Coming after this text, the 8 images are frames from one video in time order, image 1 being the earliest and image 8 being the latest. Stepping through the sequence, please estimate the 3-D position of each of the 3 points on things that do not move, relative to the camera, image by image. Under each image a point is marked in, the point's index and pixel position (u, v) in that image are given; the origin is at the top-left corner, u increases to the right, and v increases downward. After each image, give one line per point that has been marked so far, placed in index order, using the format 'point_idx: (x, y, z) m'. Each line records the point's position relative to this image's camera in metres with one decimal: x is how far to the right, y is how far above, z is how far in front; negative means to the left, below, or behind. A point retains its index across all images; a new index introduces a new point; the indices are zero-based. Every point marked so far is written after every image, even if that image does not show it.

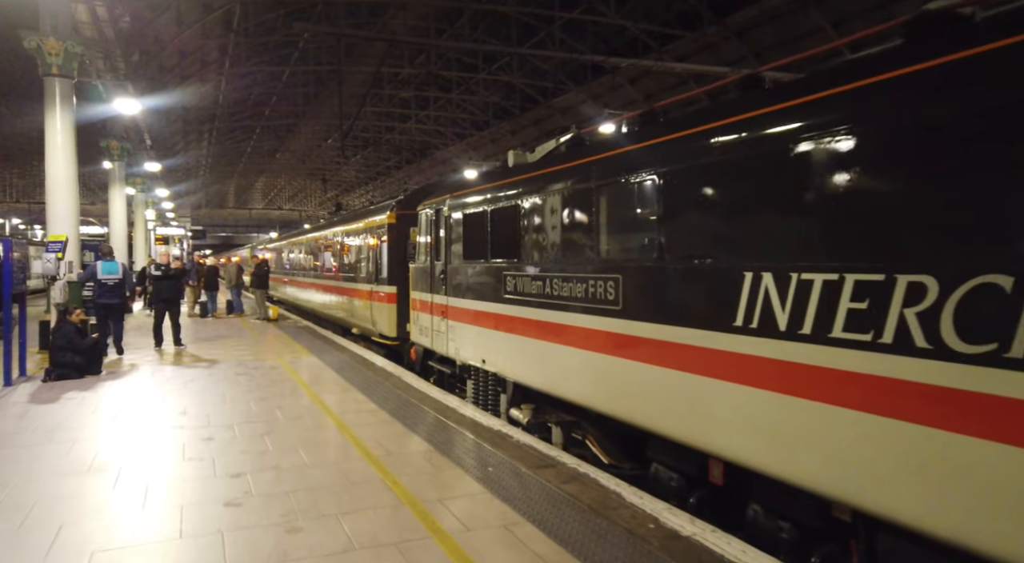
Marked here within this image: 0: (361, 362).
0: (-2.3, -1.2, +10.4) m
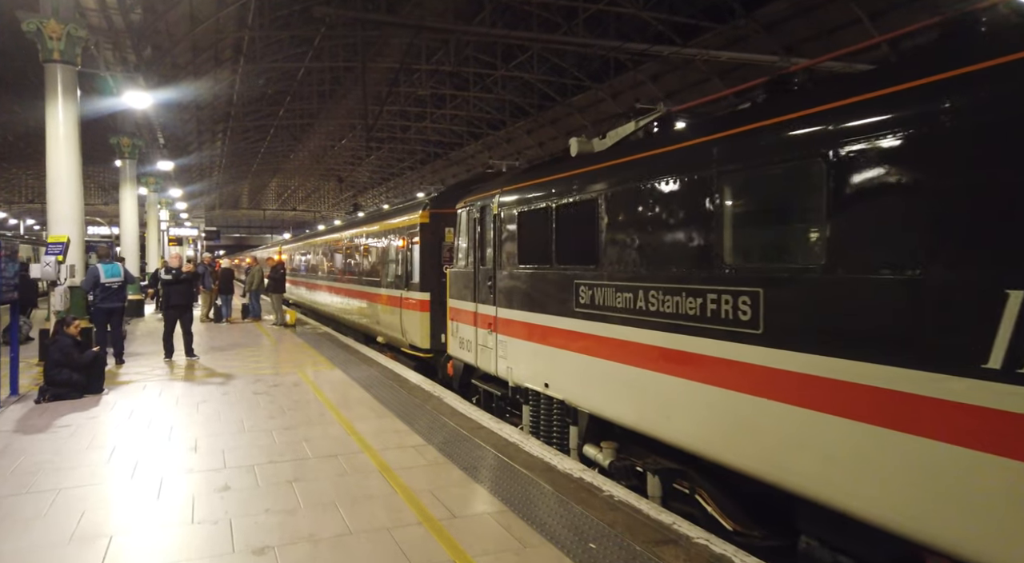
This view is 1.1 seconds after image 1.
0: (-1.6, -1.3, +9.3) m
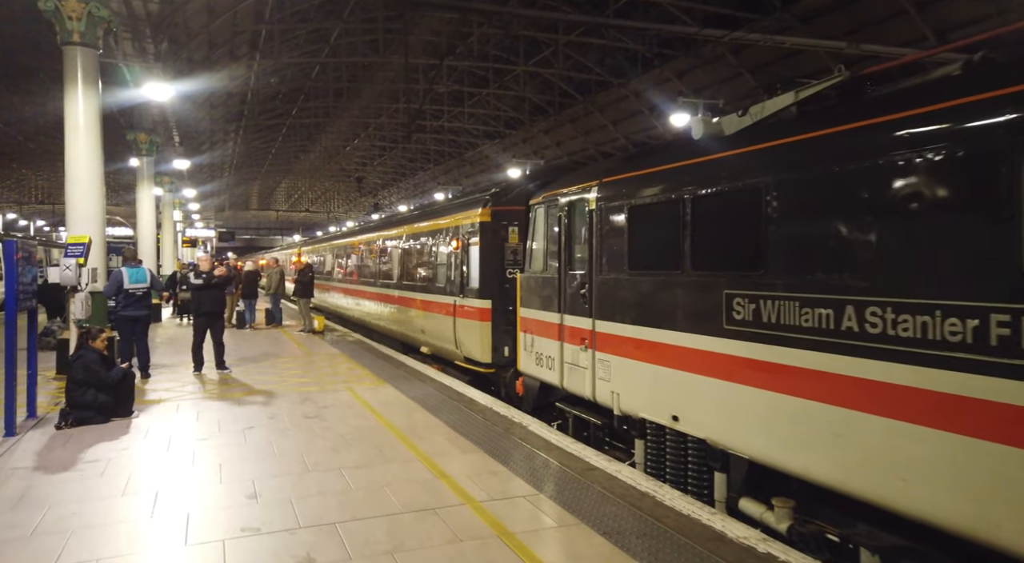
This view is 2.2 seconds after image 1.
0: (-0.7, -1.4, +8.2) m
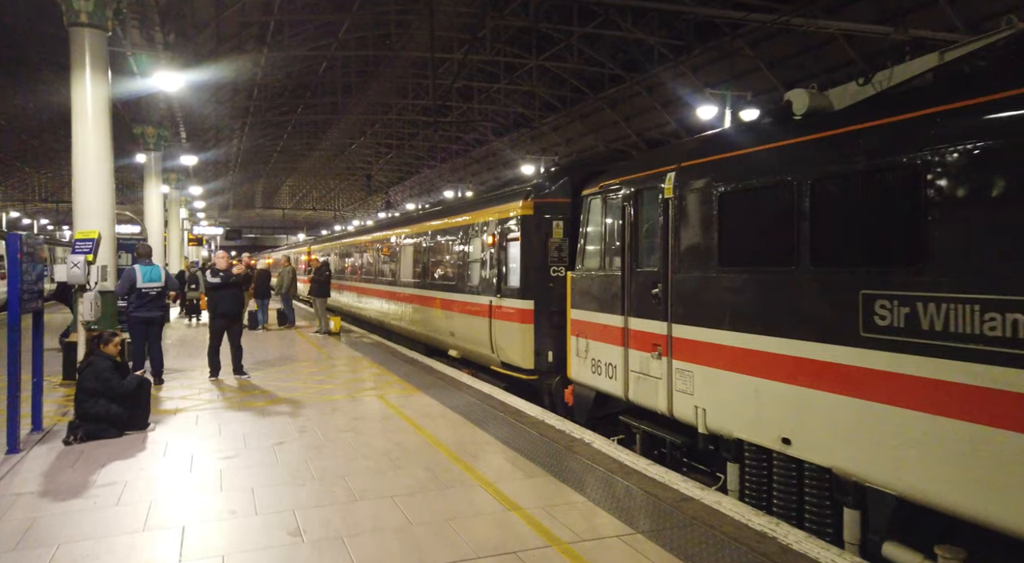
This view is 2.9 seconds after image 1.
0: (-0.2, -1.4, +7.5) m
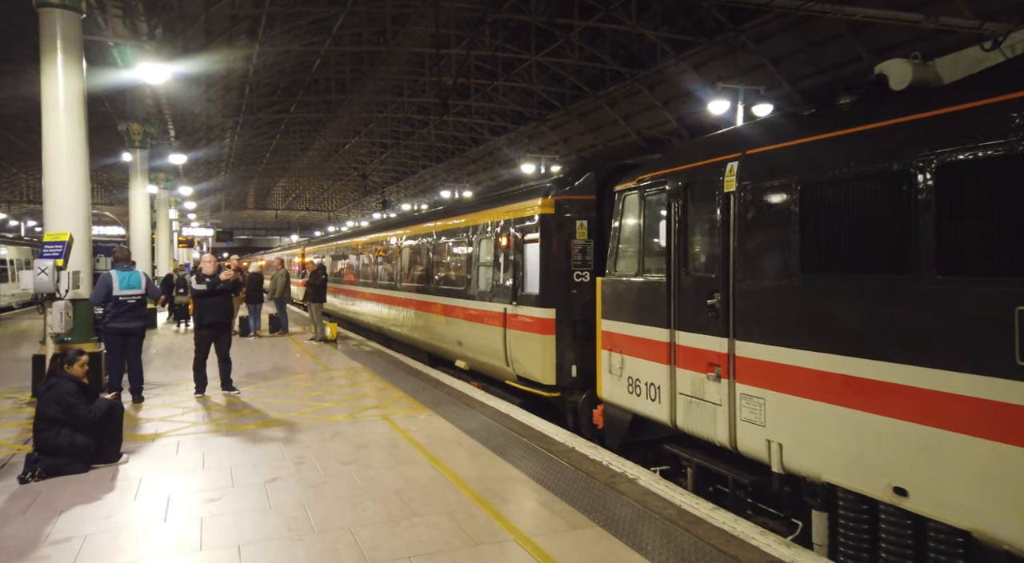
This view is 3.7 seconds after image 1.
0: (+0.1, -1.4, +6.7) m
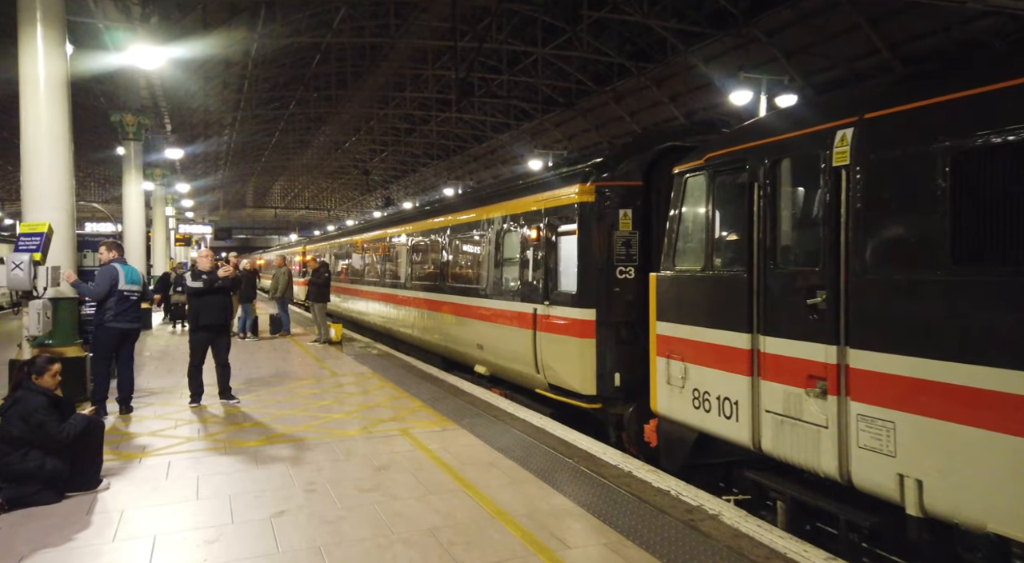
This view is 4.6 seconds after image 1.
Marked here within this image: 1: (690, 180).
0: (+0.4, -1.4, +5.8) m
1: (+1.4, +0.8, +5.4) m
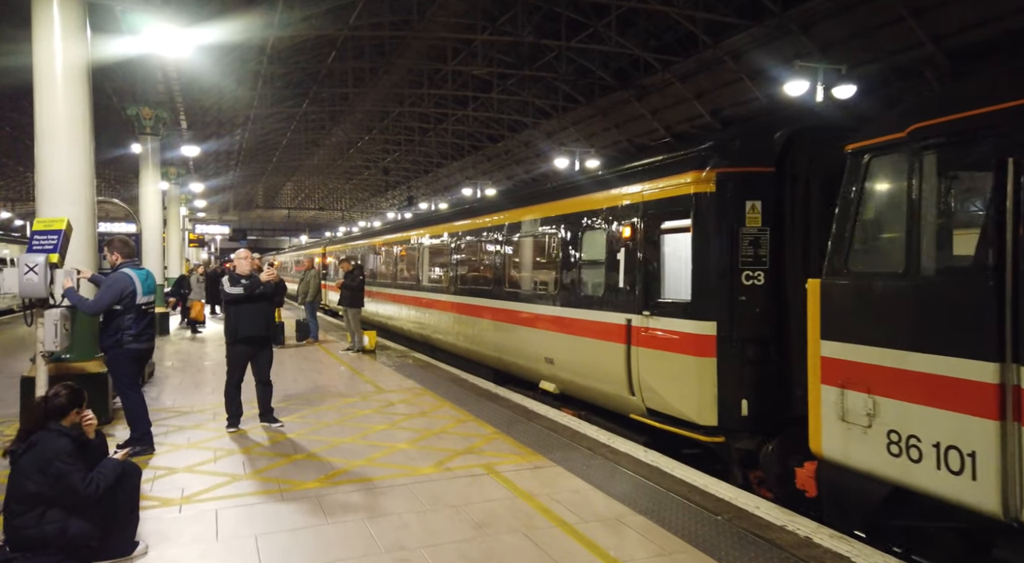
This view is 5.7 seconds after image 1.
0: (+1.3, -1.5, +4.7) m
1: (+2.3, +0.7, +4.3) m
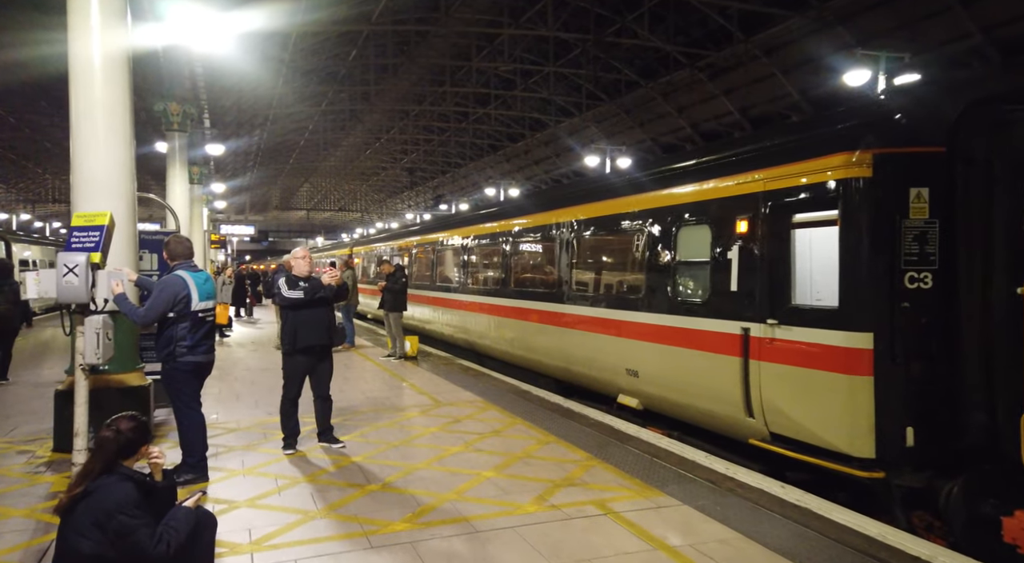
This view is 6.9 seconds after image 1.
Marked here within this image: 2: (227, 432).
0: (+2.1, -1.5, +3.8) m
1: (+3.1, +0.7, +3.4) m
2: (-3.0, -1.6, +7.0) m
